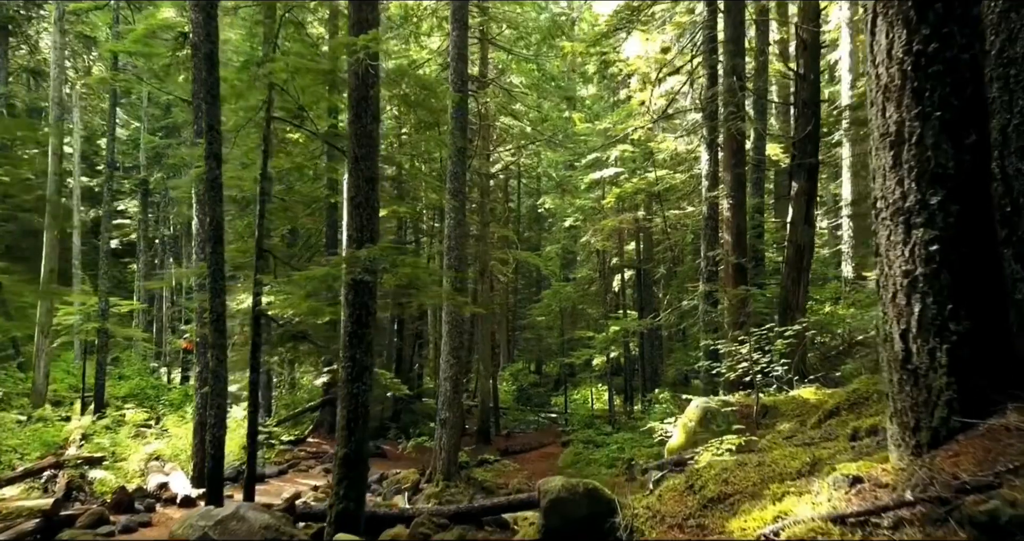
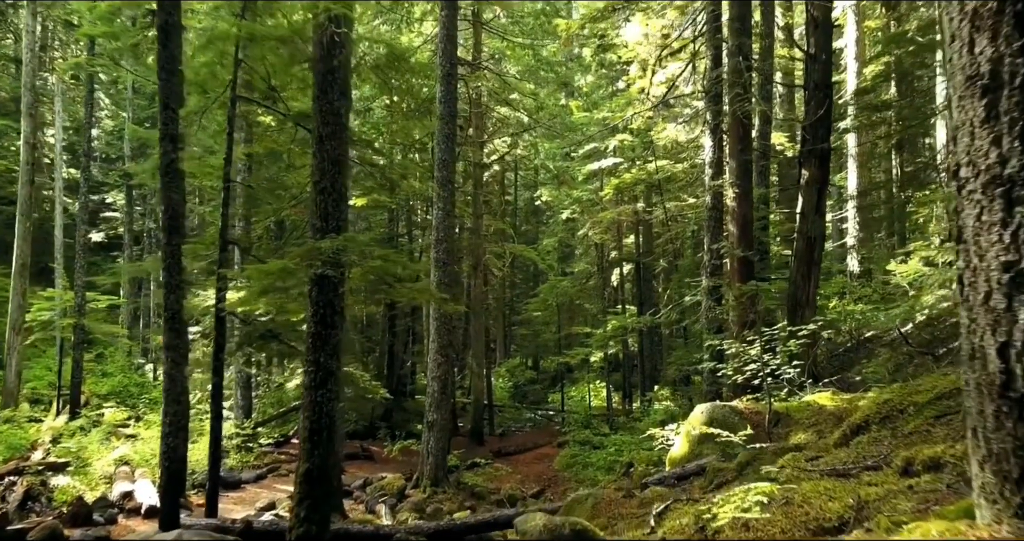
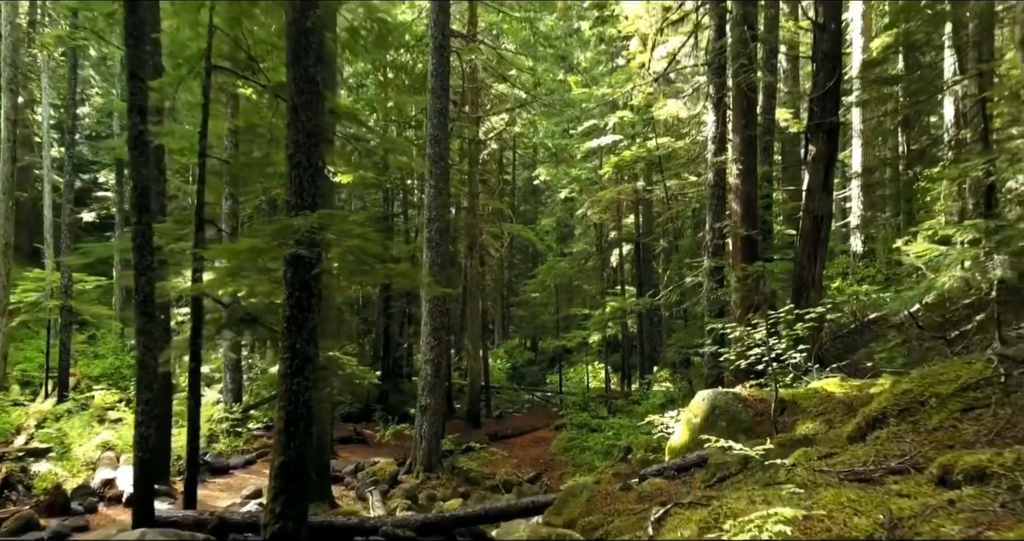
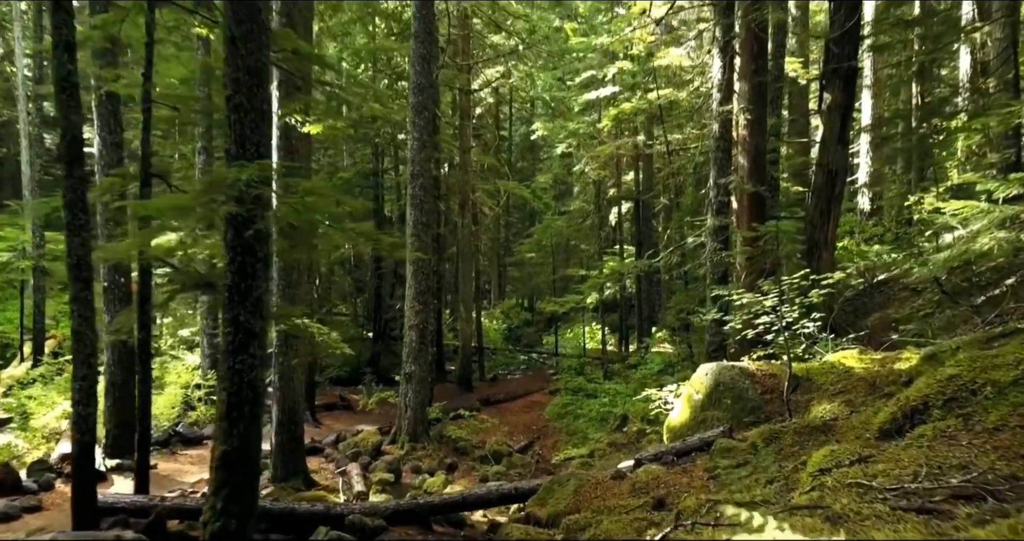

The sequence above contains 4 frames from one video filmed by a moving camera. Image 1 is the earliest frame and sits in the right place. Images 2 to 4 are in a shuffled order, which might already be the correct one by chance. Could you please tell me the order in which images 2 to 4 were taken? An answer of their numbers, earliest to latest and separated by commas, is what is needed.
2, 3, 4
